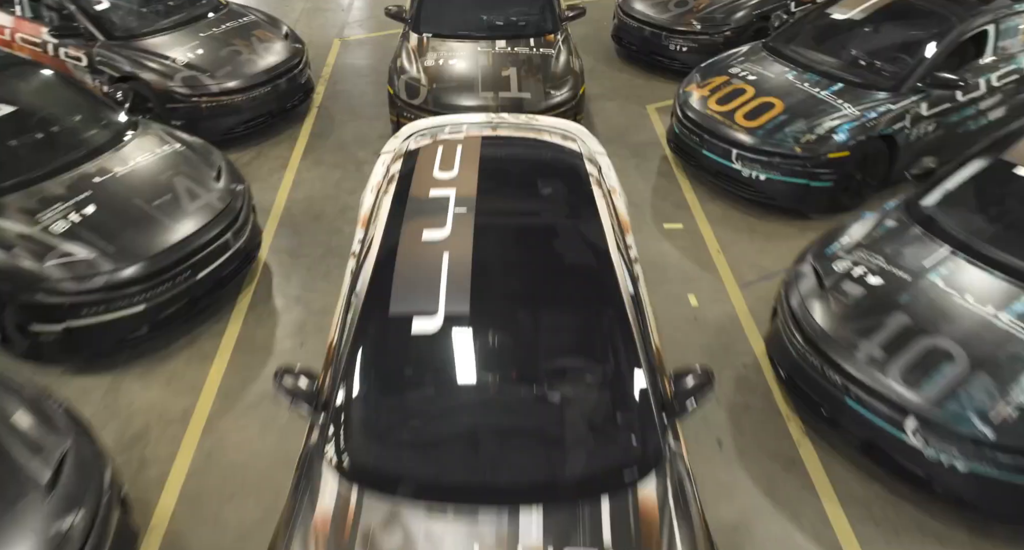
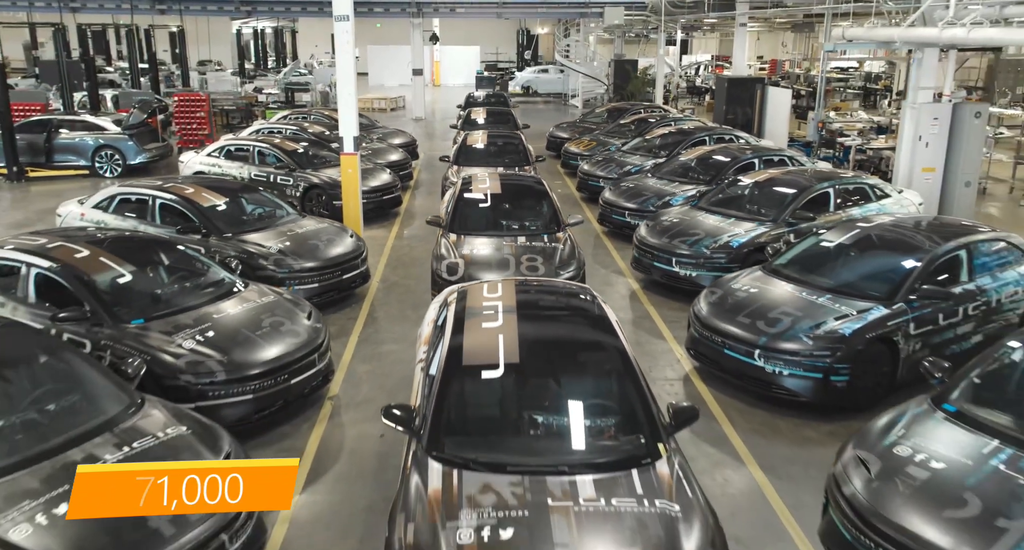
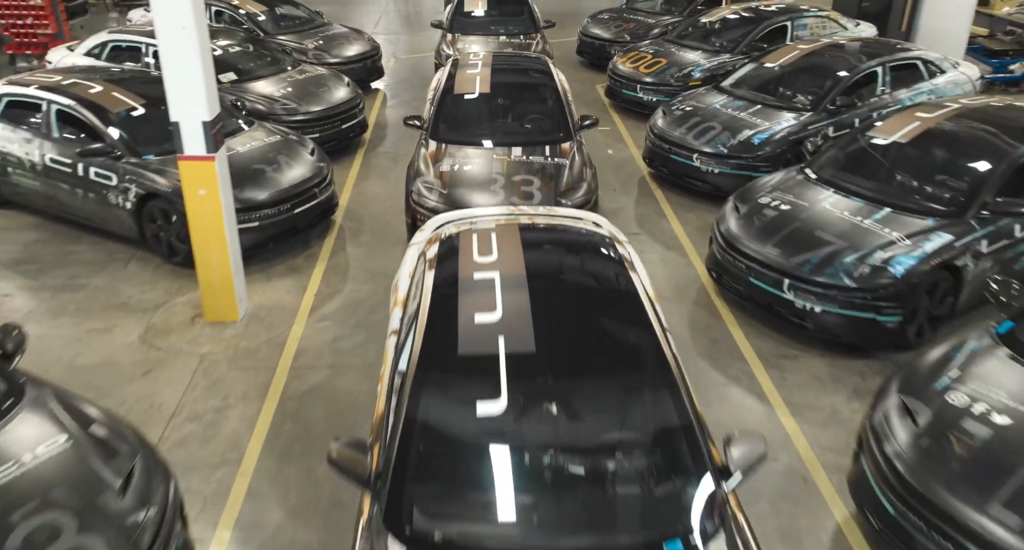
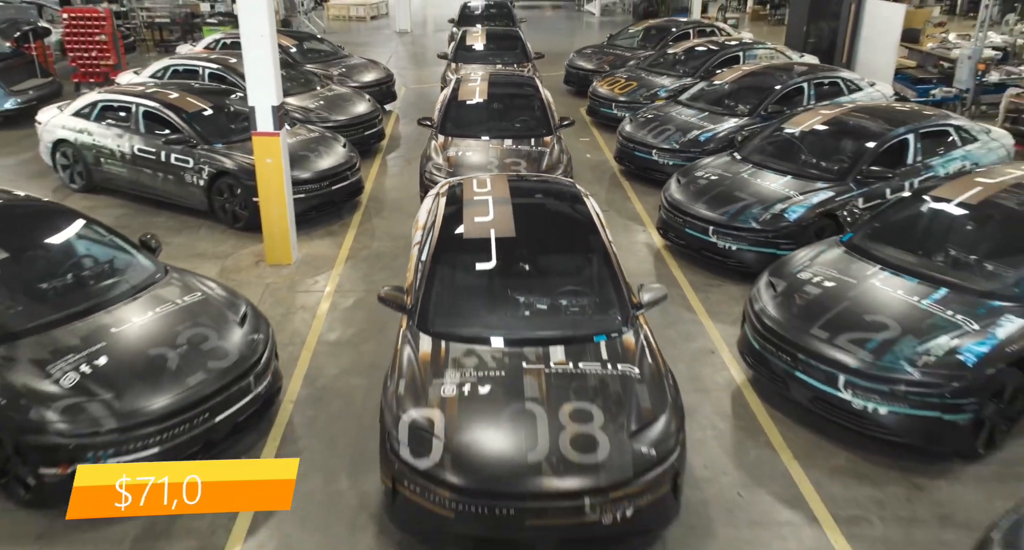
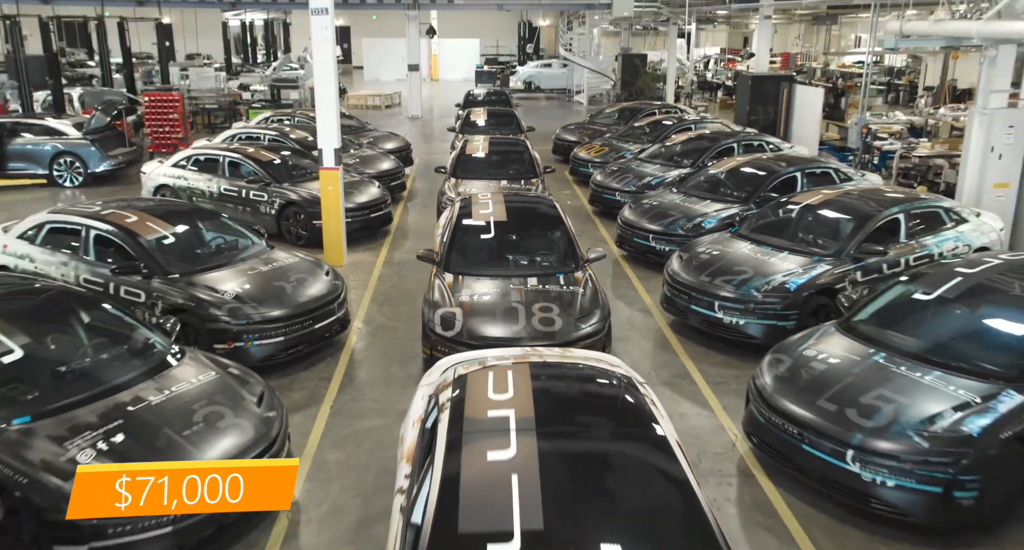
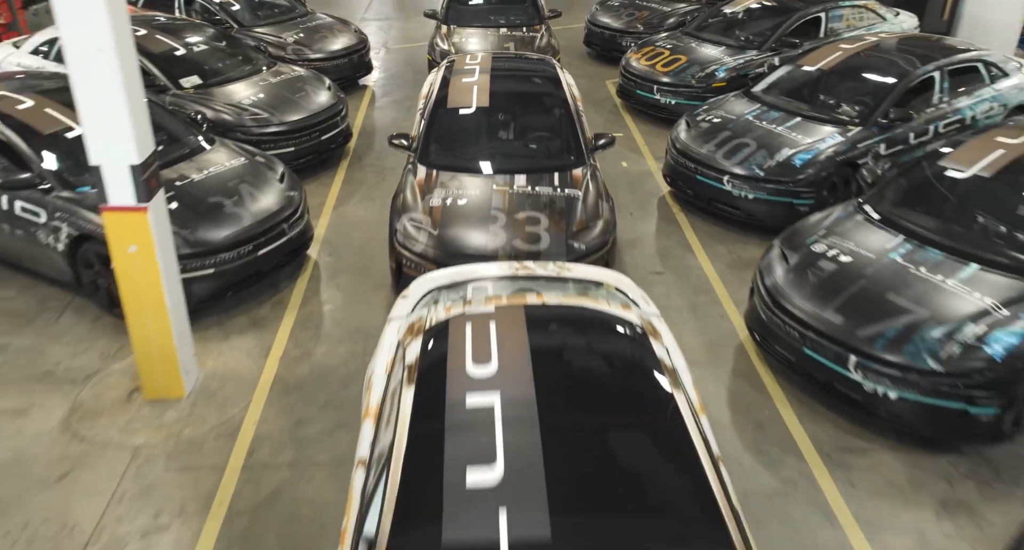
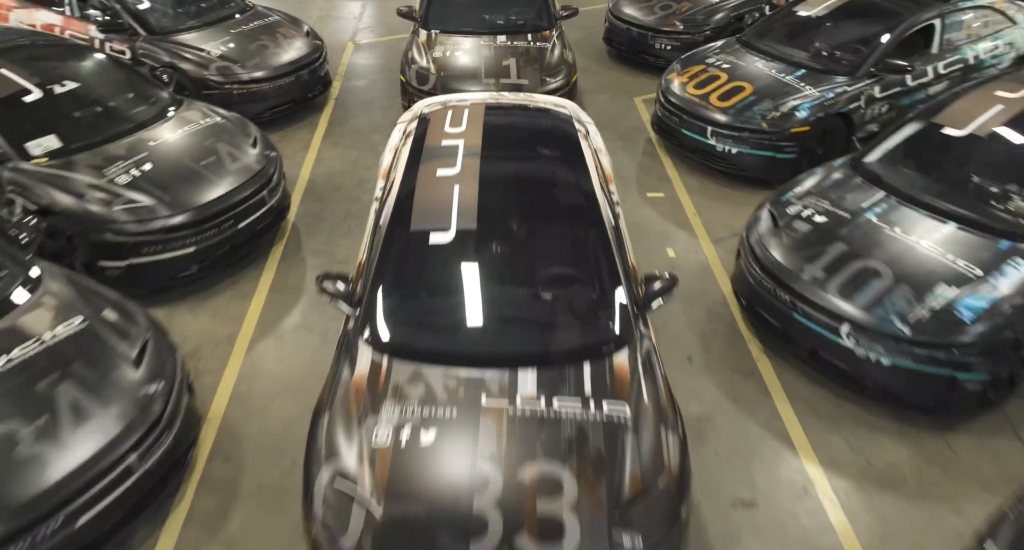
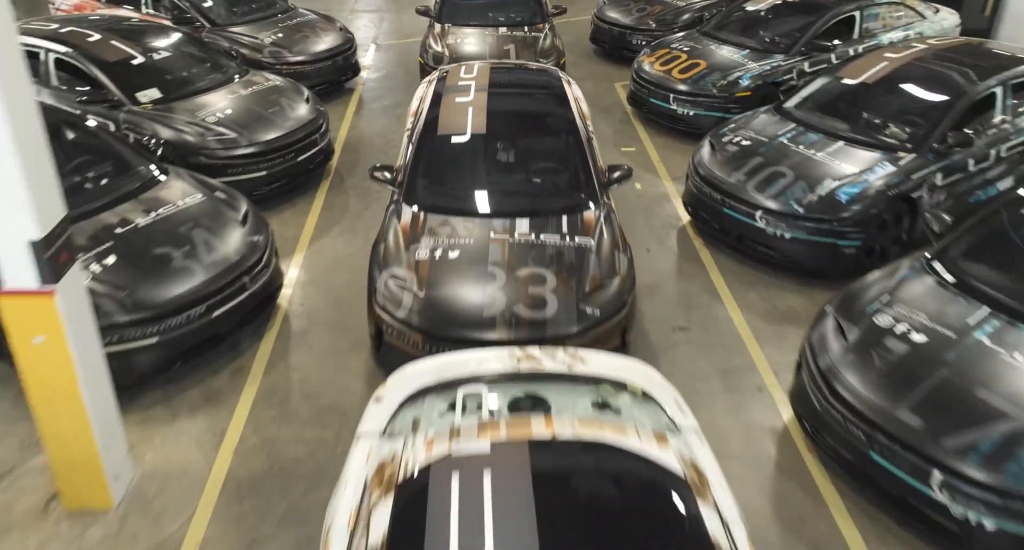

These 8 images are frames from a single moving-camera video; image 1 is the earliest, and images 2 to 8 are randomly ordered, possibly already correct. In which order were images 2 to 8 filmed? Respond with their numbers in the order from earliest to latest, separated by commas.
7, 8, 6, 3, 4, 5, 2
